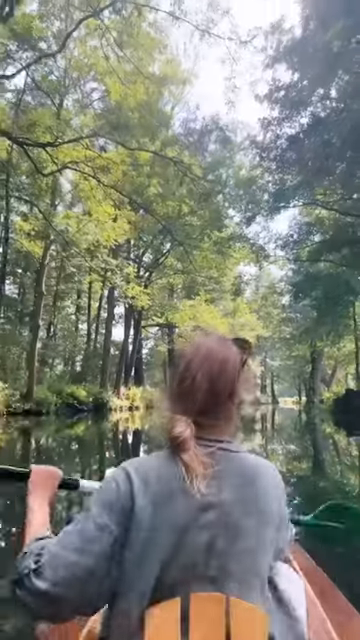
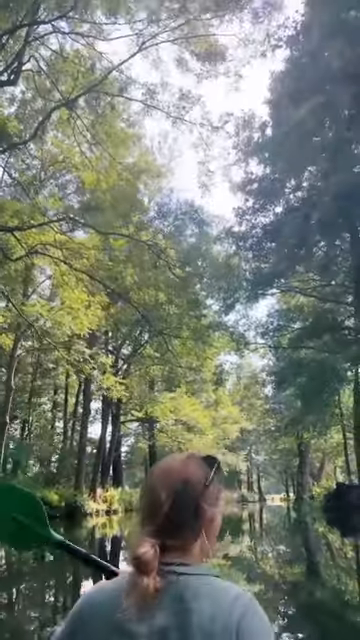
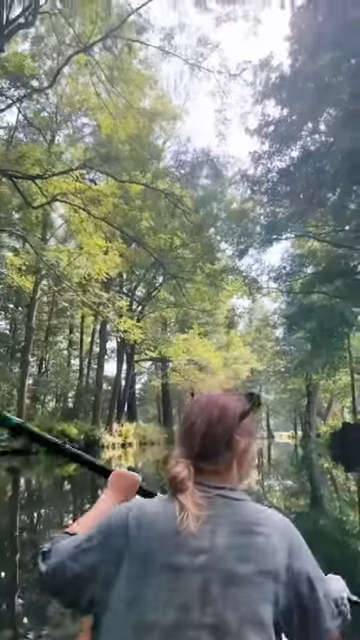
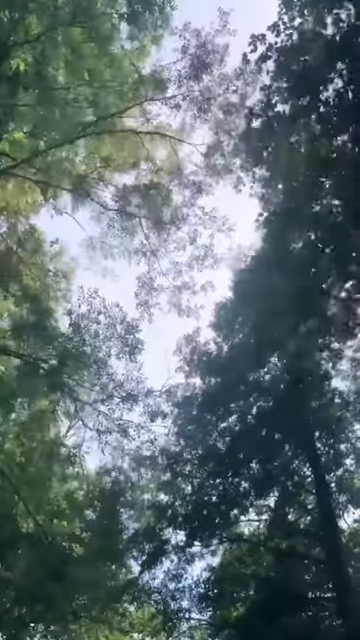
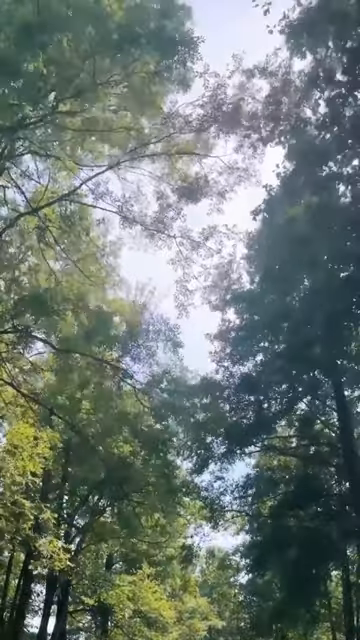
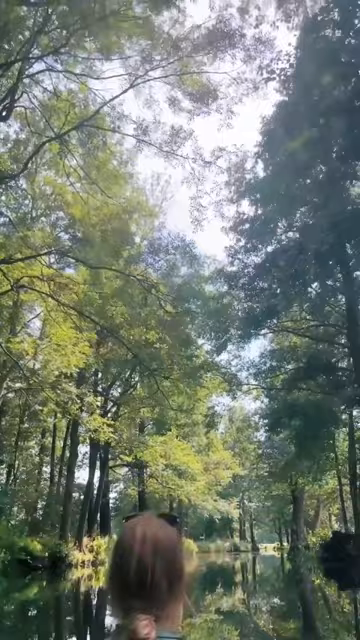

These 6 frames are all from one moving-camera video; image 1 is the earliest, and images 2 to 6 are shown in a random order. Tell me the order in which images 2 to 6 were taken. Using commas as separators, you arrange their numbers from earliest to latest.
3, 2, 6, 5, 4
